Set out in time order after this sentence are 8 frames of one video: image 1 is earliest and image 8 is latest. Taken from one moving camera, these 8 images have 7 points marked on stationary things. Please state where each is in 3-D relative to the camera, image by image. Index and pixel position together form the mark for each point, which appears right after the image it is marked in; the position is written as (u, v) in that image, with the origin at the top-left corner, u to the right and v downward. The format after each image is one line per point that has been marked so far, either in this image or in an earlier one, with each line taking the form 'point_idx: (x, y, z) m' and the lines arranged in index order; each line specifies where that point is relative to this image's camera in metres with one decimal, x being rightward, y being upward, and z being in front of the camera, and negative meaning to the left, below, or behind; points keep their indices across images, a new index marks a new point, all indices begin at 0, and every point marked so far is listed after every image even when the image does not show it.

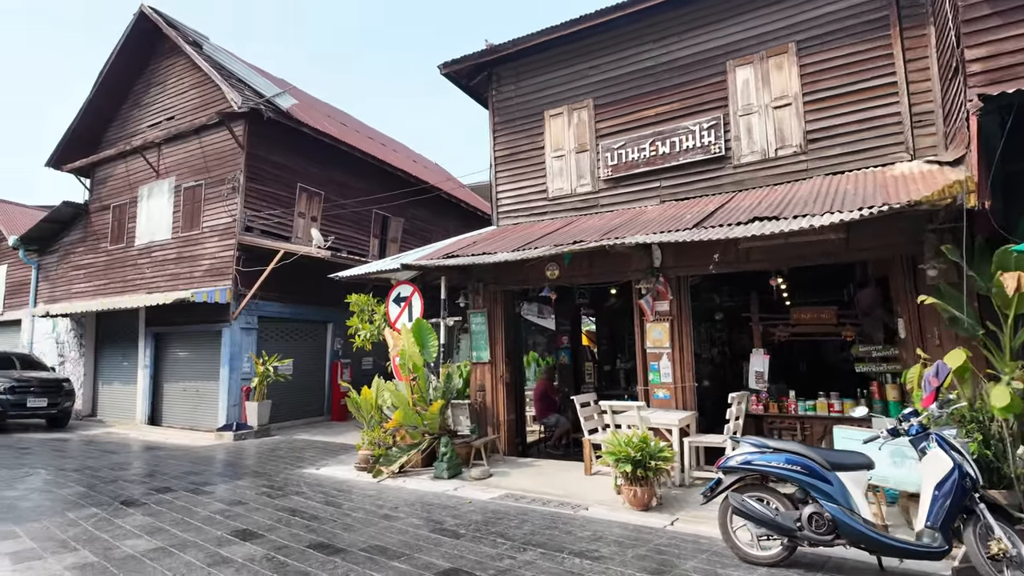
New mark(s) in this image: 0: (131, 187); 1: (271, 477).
0: (-9.3, +2.4, +14.5) m
1: (-2.9, -2.3, +7.2) m
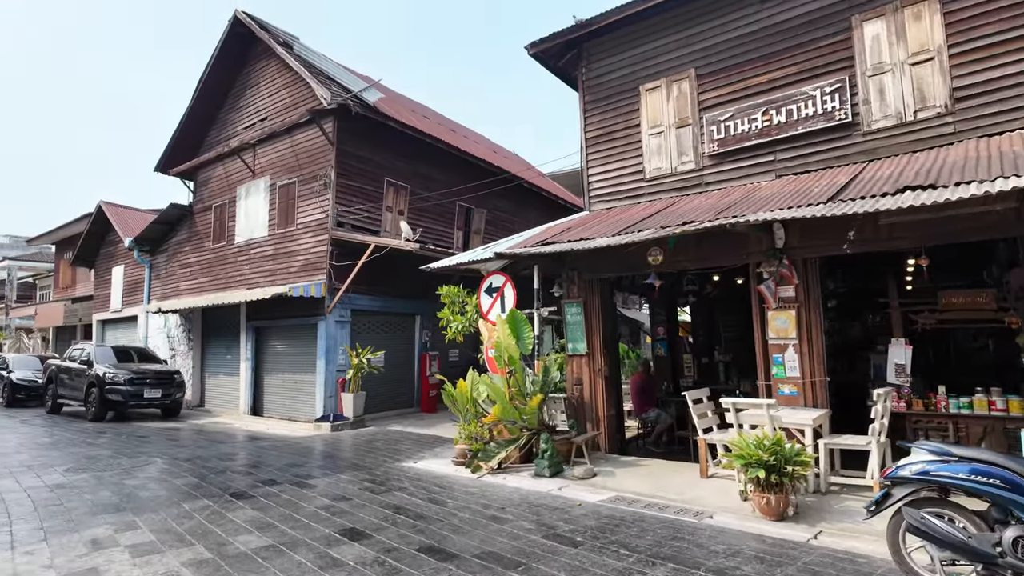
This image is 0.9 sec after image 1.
0: (-7.2, +2.5, +15.1) m
1: (-1.7, -2.2, +7.1) m
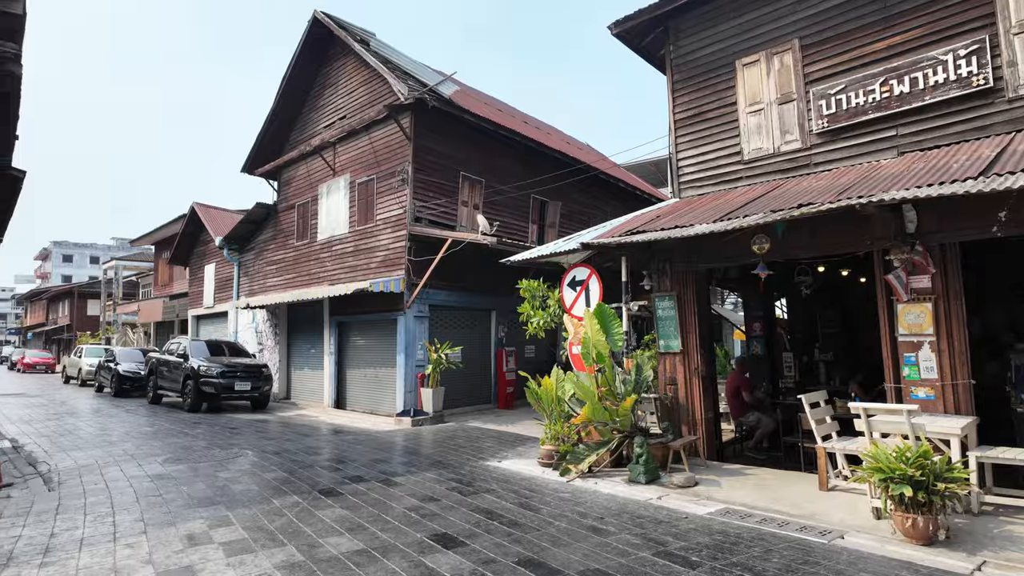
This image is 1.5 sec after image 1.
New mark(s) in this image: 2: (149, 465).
0: (-5.2, +2.6, +15.5) m
1: (-0.6, -2.1, +6.9) m
2: (-4.4, -2.2, +7.3) m
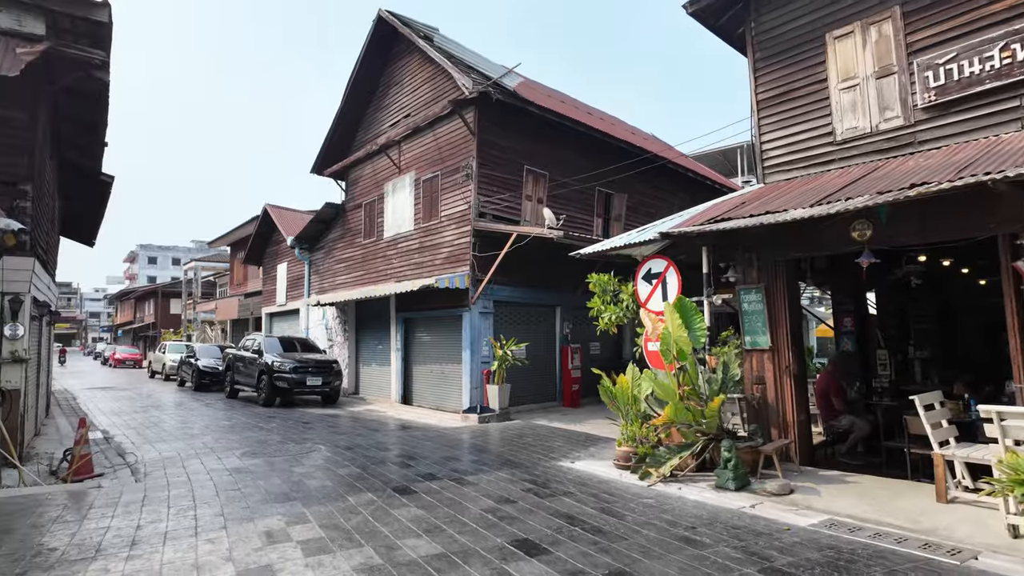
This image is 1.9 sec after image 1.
0: (-3.5, +2.7, +15.6) m
1: (+0.2, -2.0, +6.6) m
2: (-3.6, -2.1, +7.4) m
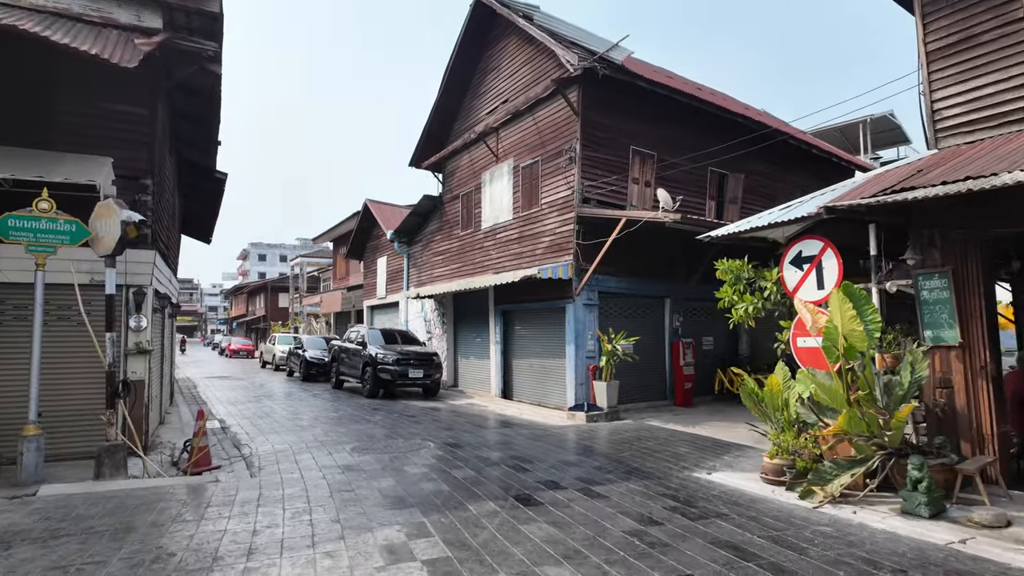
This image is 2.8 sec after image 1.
0: (-0.9, +2.9, +15.3) m
1: (+1.5, -1.9, +5.9) m
2: (-2.1, -2.0, +7.2) m
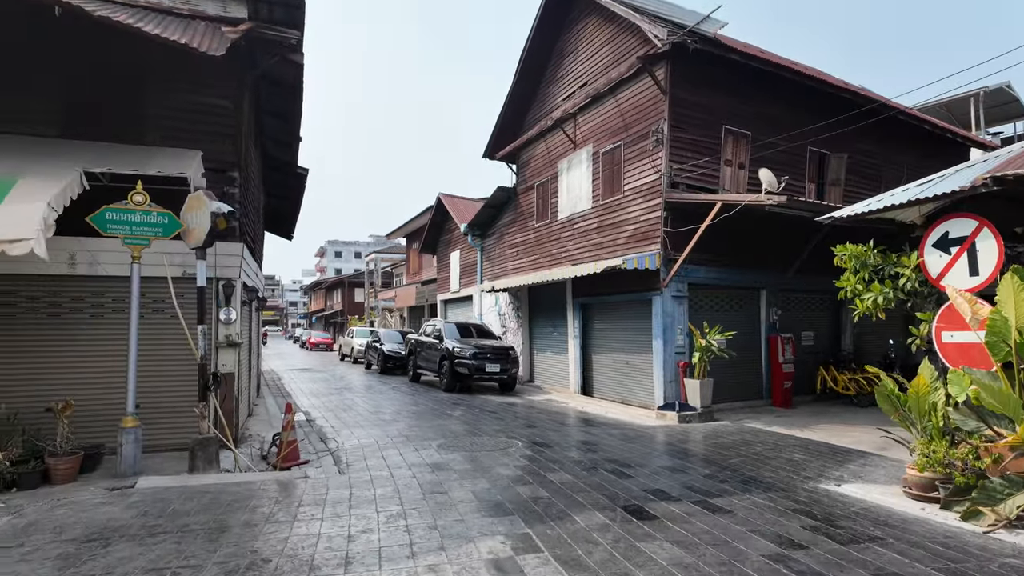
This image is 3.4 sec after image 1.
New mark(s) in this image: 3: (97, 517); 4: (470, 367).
0: (+1.0, +3.1, +14.8) m
1: (+2.4, -1.8, +5.2) m
2: (-1.0, -1.9, +6.9) m
3: (-3.2, -1.8, +4.6) m
4: (-1.0, -1.9, +14.0) m
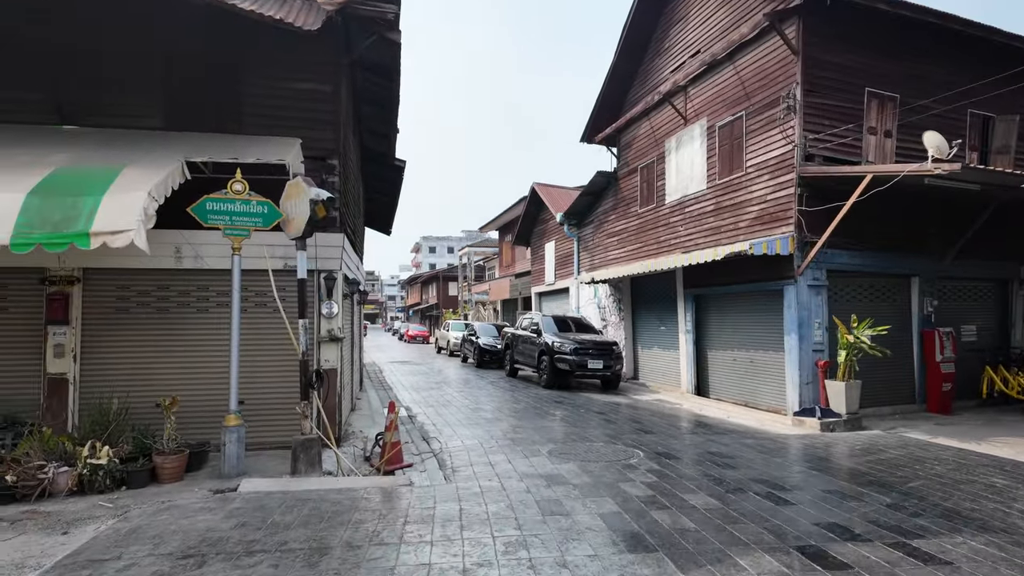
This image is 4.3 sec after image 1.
0: (+3.4, +3.3, +13.6) m
1: (+3.4, -1.7, +4.0) m
2: (+0.3, -1.8, +6.2) m
3: (-2.3, -1.7, +4.3) m
4: (+1.3, -1.7, +13.3) m
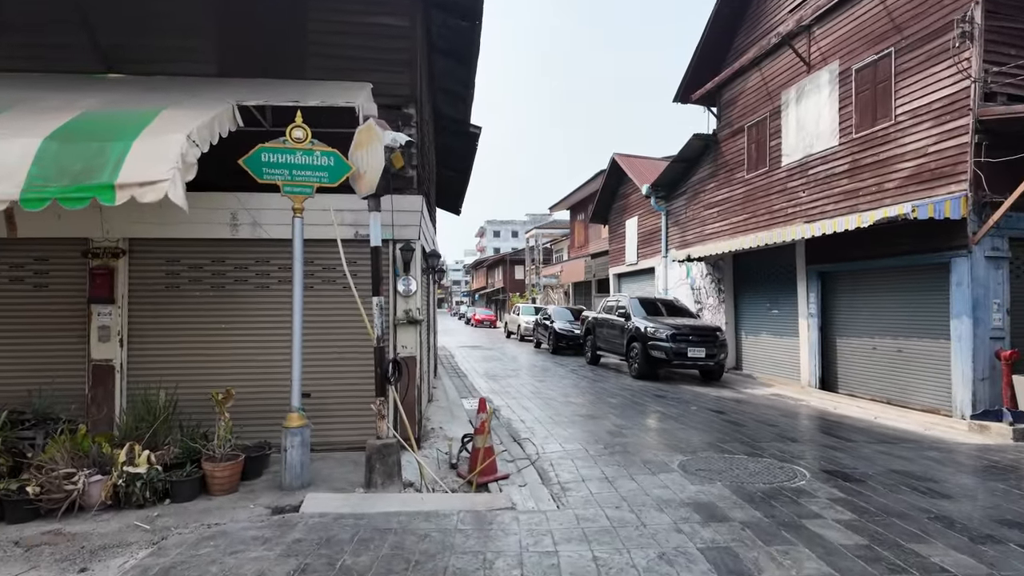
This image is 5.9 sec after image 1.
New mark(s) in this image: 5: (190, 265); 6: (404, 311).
0: (+5.2, +3.8, +11.8) m
1: (+4.2, -1.4, +2.3) m
2: (+1.3, -1.5, +4.9) m
3: (-1.4, -1.5, +3.2) m
4: (+3.1, -1.2, +11.8) m
5: (-3.0, +0.2, +5.6) m
6: (-1.1, -0.2, +5.9) m
